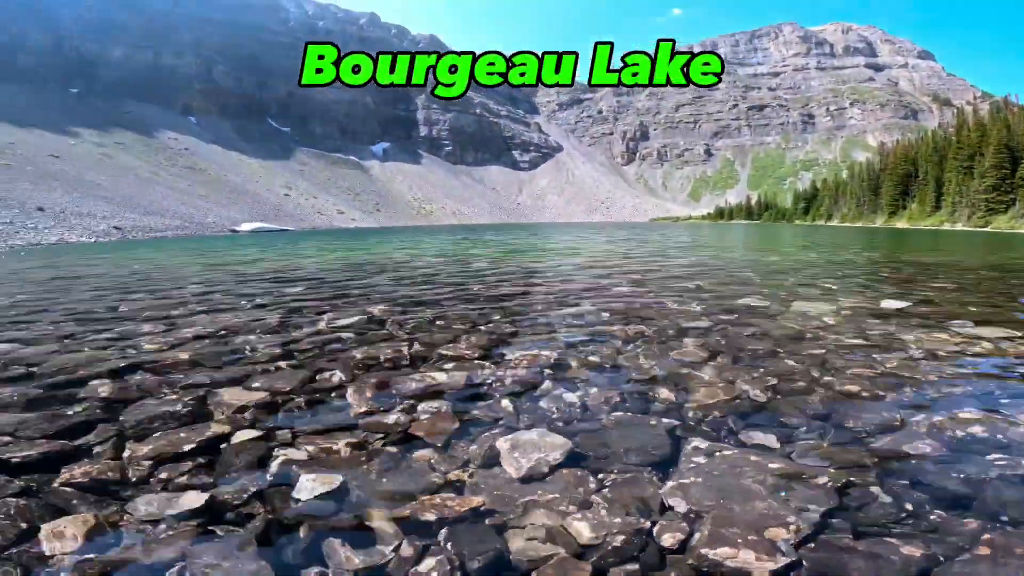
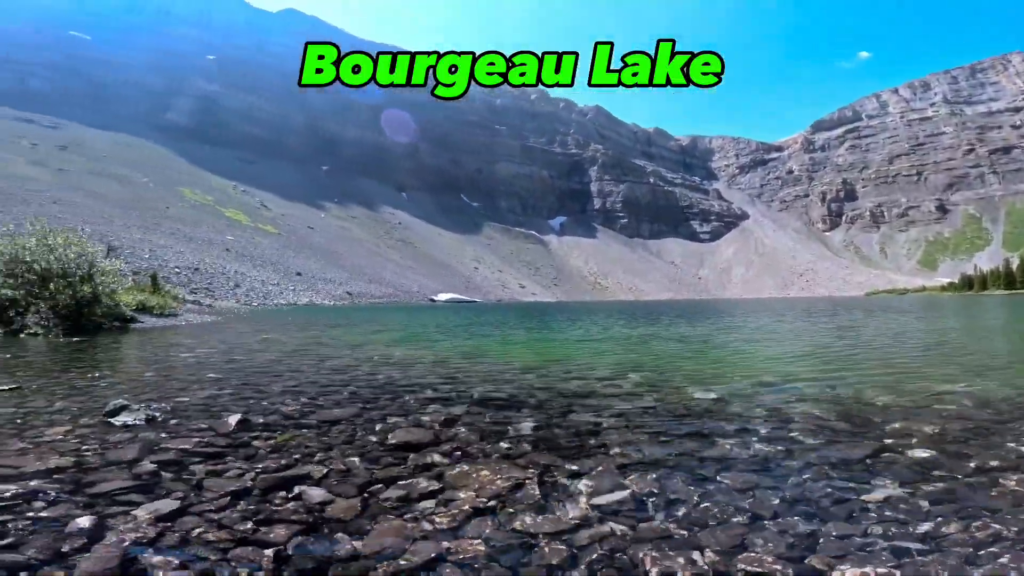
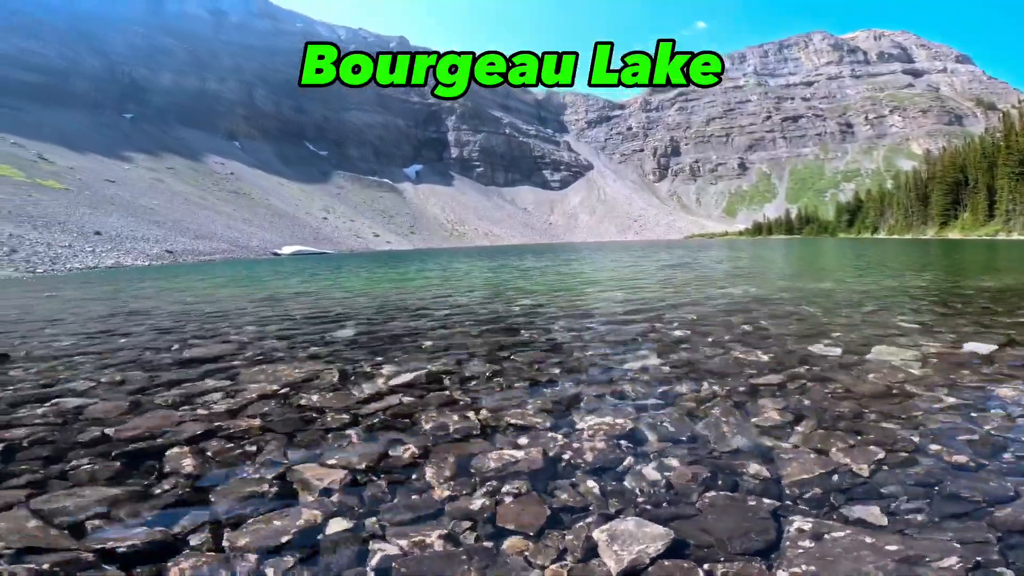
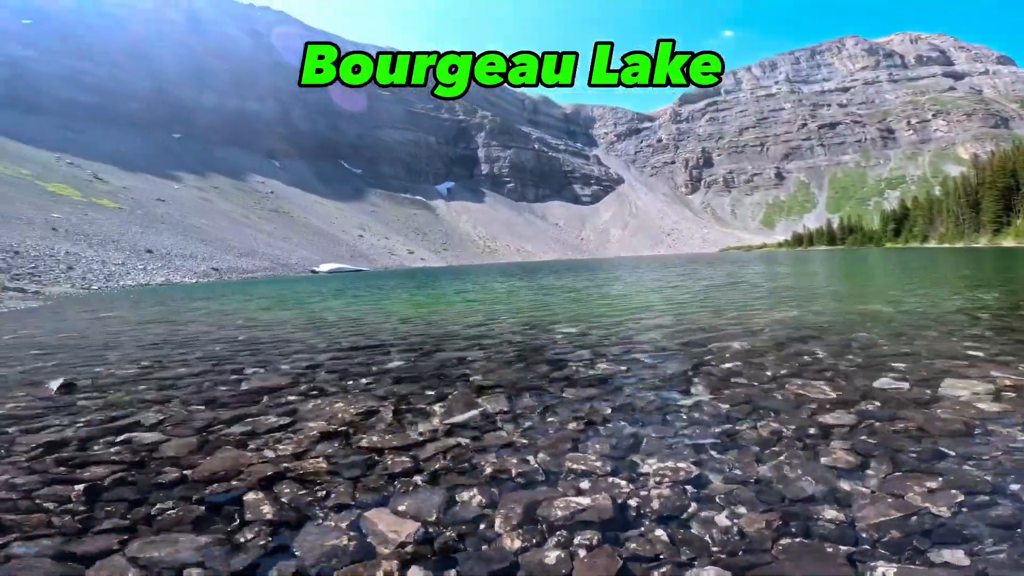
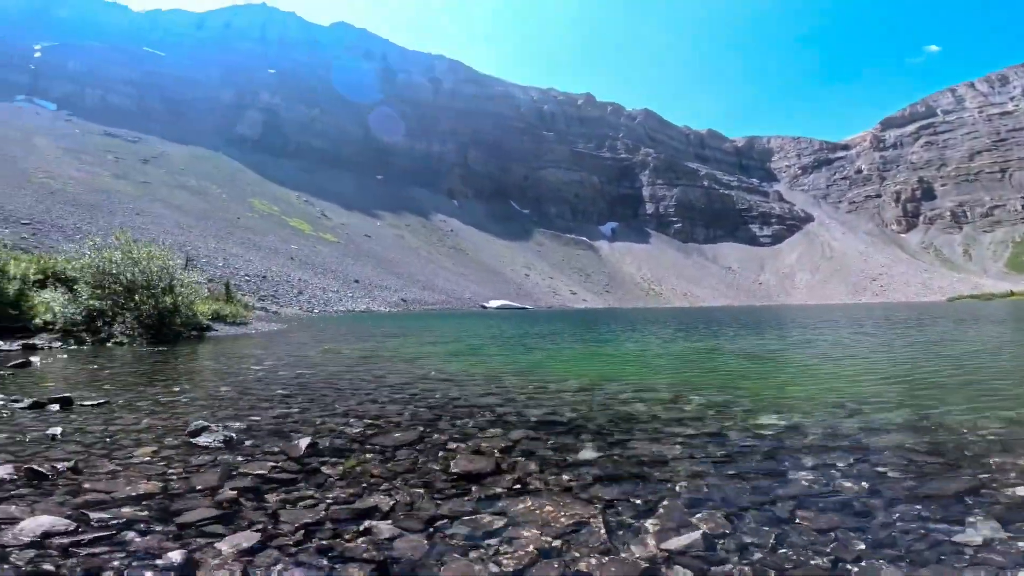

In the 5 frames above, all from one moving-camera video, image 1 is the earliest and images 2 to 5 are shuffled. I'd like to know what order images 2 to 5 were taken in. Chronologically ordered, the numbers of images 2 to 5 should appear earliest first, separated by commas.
3, 4, 2, 5
